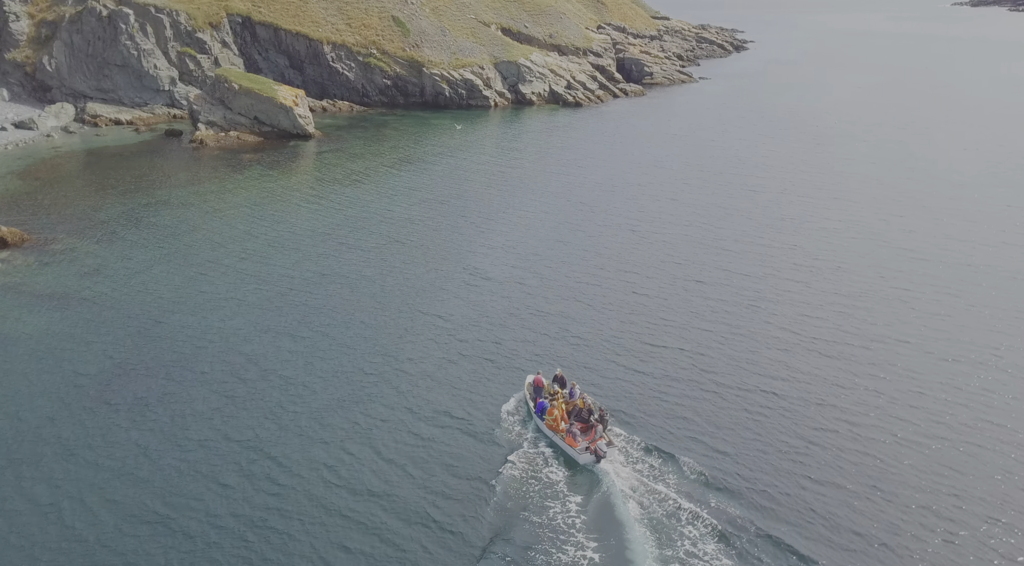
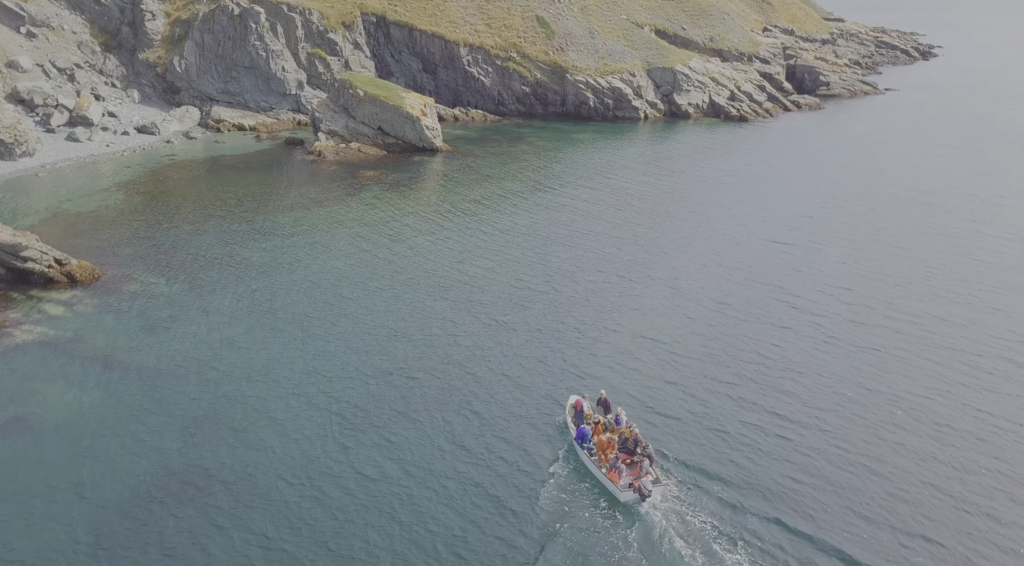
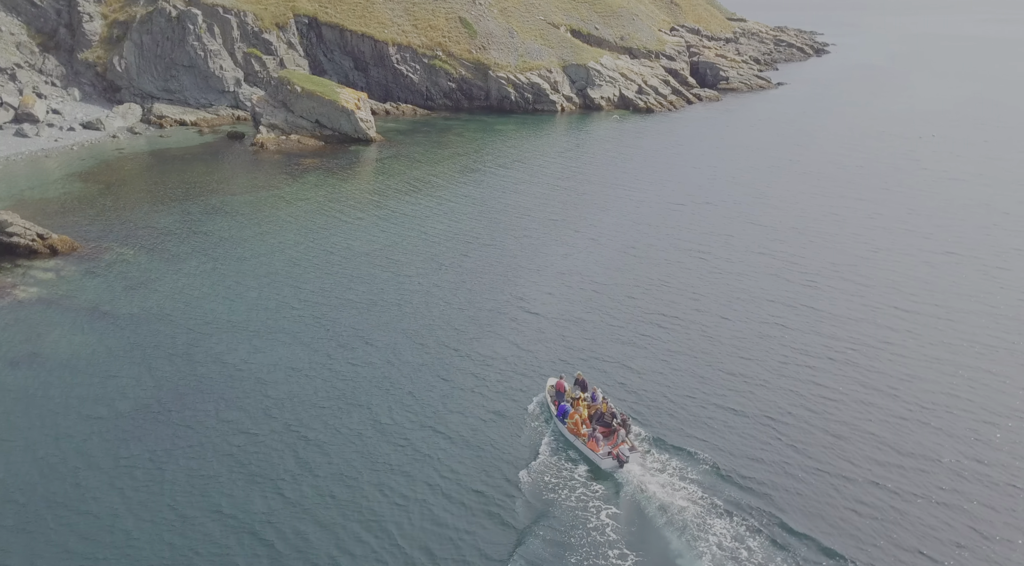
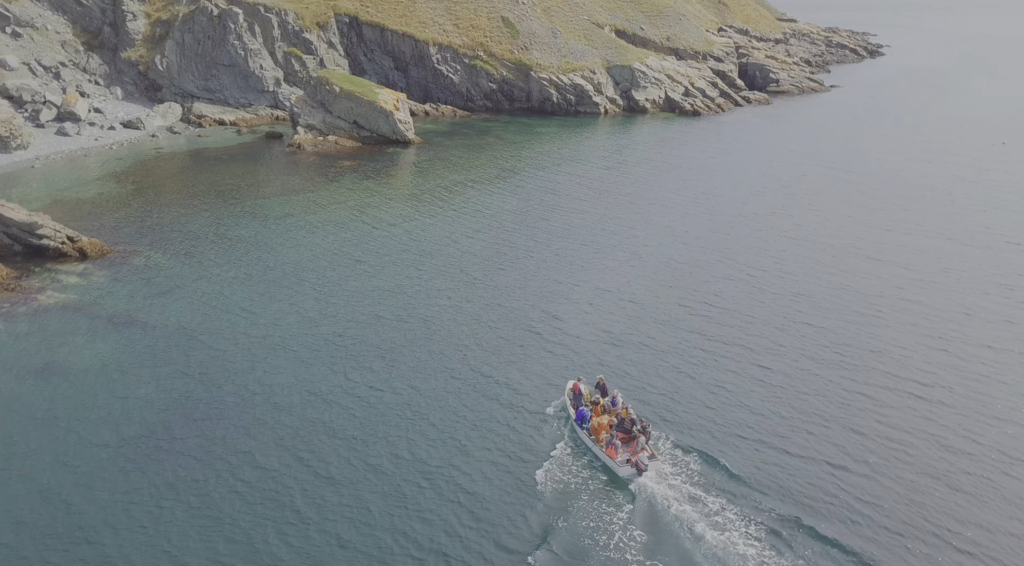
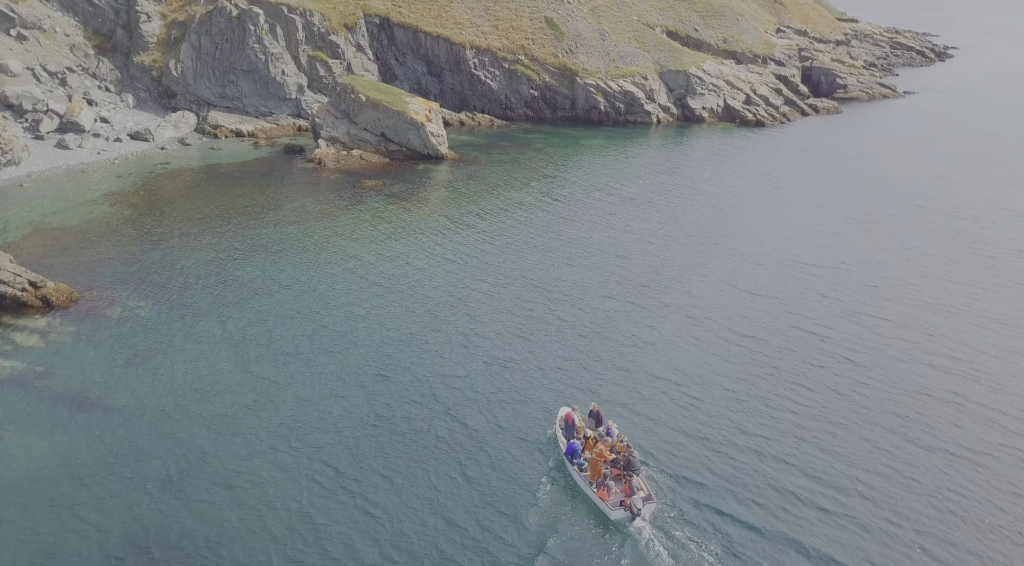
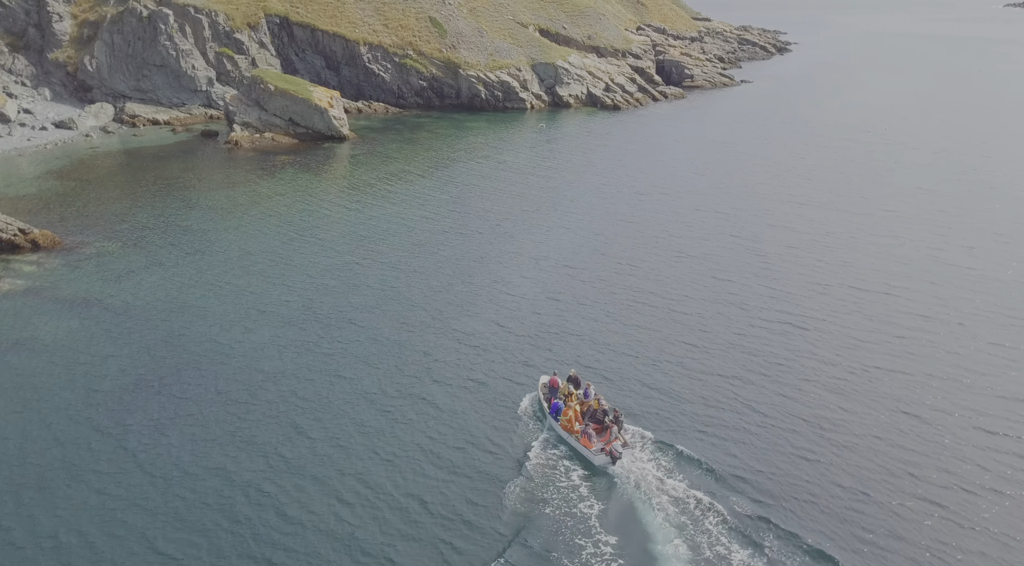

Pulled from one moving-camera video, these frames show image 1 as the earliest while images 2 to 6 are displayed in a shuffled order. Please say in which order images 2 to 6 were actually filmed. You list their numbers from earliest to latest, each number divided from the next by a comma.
6, 3, 4, 2, 5
